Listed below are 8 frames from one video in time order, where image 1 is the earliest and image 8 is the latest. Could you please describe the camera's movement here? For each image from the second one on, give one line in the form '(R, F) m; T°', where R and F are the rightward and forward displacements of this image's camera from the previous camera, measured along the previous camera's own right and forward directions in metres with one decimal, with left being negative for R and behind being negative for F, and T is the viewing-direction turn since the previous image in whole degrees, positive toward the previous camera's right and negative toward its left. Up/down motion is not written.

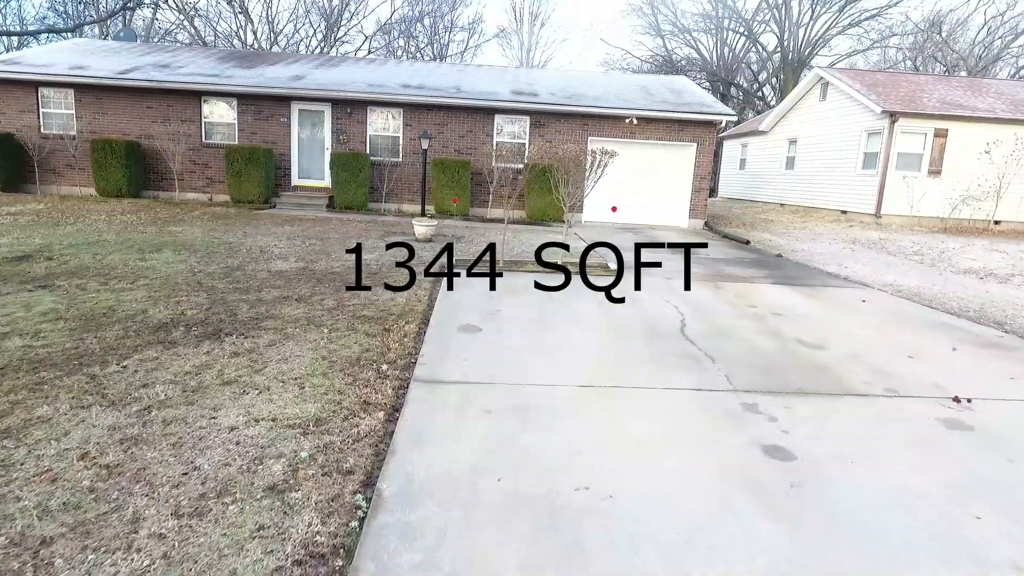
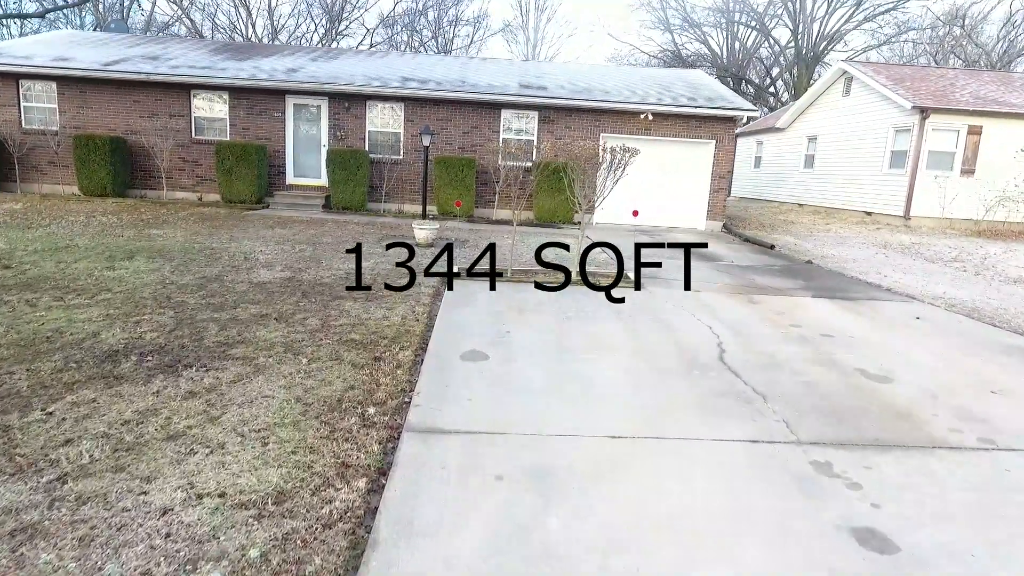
(-0.1, +0.8) m; 0°
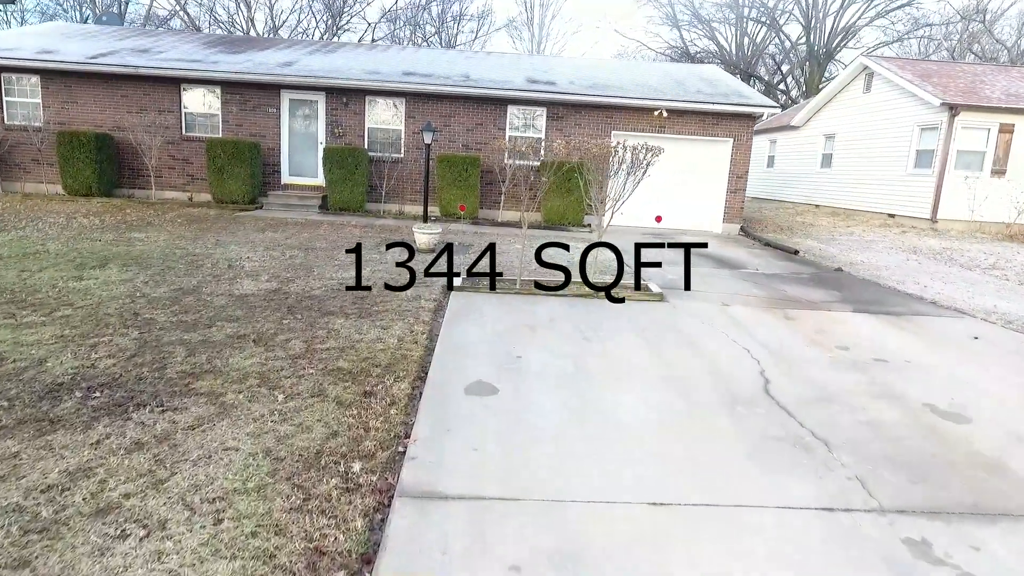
(-0.1, +0.6) m; 0°
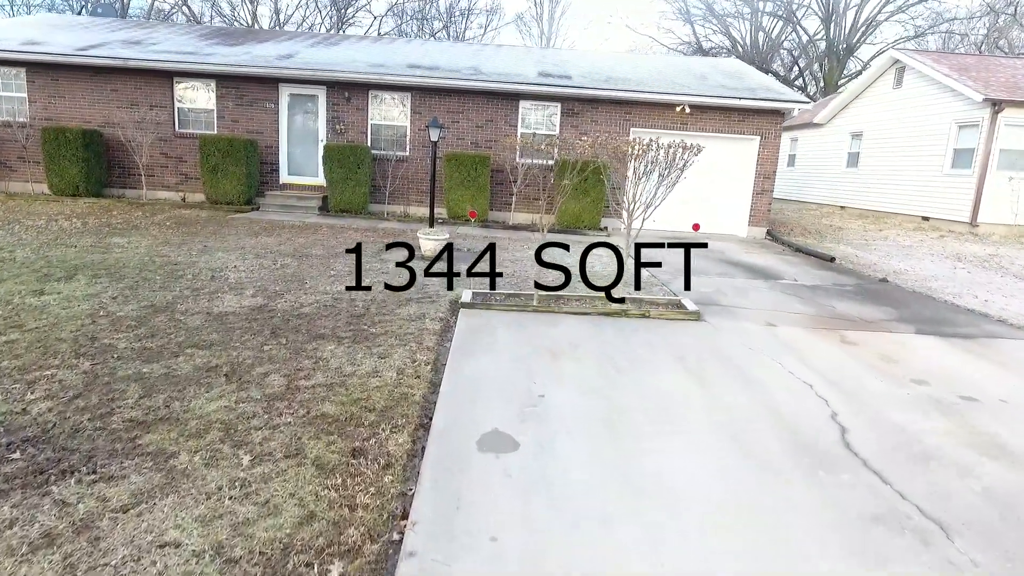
(-0.1, +0.7) m; -1°
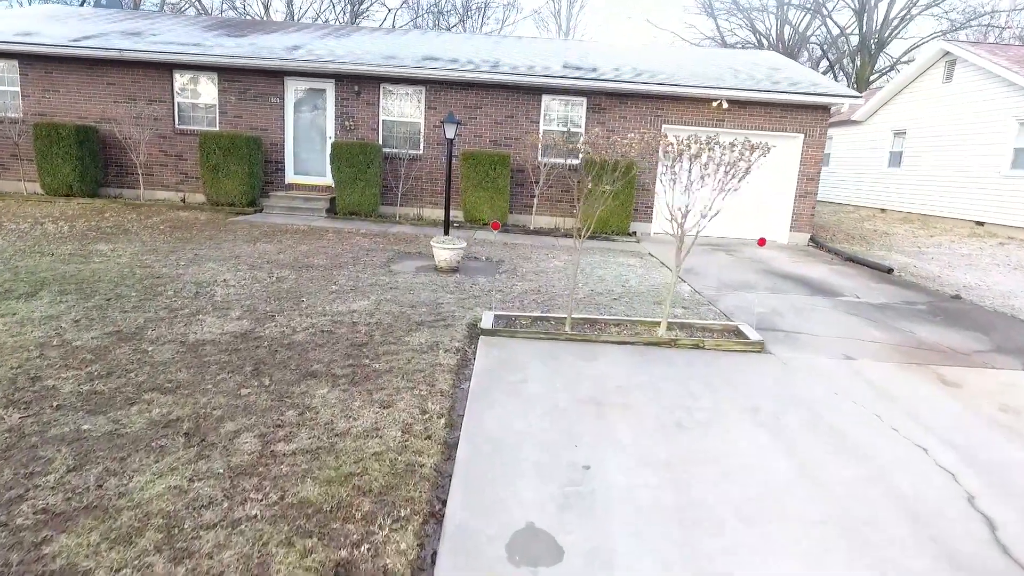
(-0.1, +0.8) m; -1°
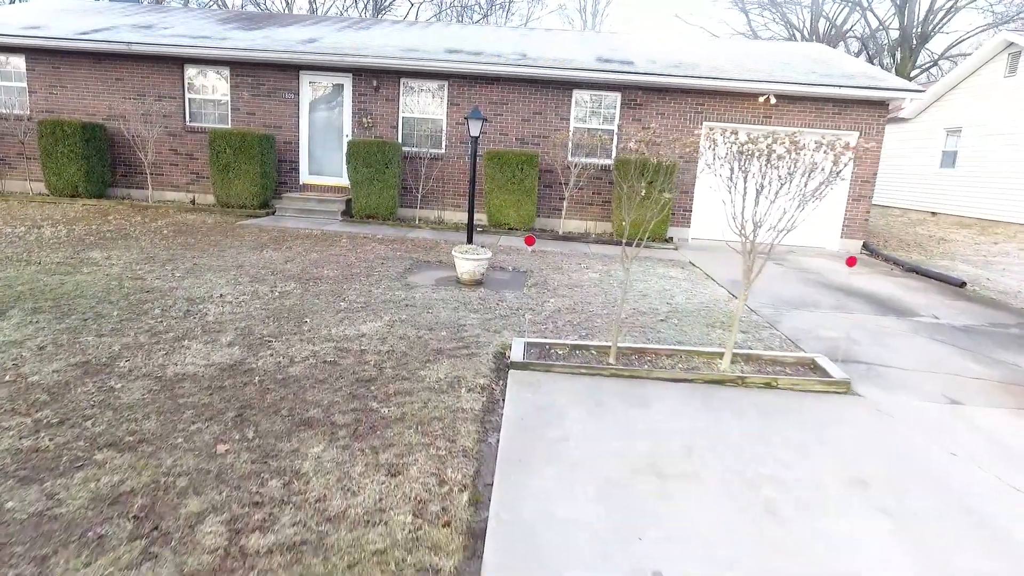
(-0.1, +0.7) m; -2°
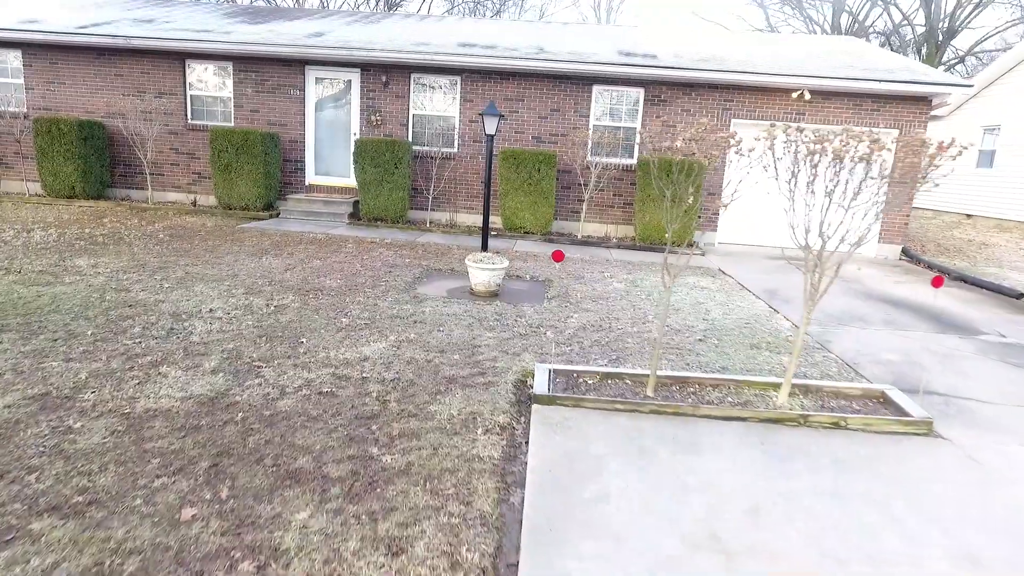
(-0.1, +0.5) m; -1°
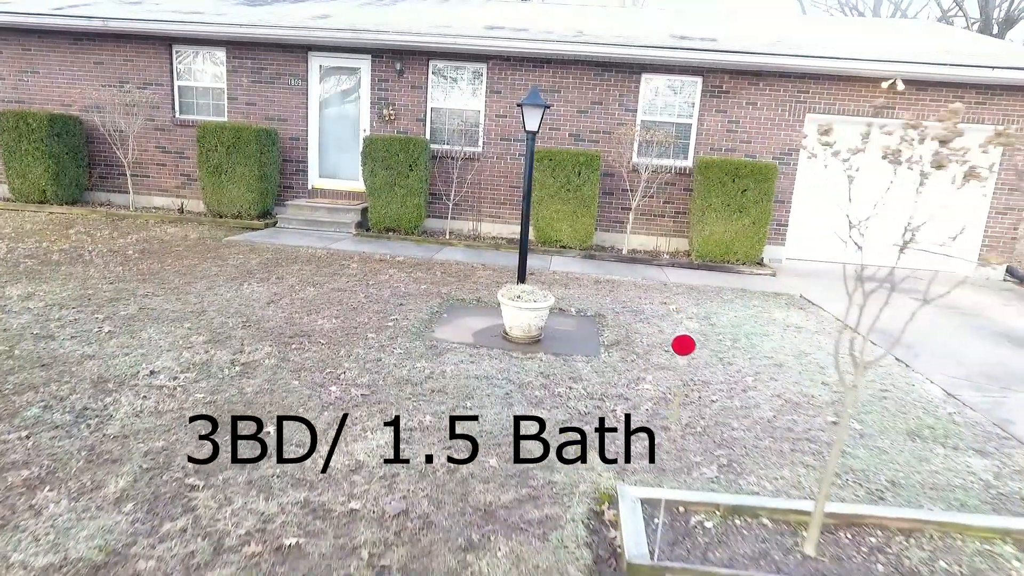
(-0.2, +1.3) m; -2°
